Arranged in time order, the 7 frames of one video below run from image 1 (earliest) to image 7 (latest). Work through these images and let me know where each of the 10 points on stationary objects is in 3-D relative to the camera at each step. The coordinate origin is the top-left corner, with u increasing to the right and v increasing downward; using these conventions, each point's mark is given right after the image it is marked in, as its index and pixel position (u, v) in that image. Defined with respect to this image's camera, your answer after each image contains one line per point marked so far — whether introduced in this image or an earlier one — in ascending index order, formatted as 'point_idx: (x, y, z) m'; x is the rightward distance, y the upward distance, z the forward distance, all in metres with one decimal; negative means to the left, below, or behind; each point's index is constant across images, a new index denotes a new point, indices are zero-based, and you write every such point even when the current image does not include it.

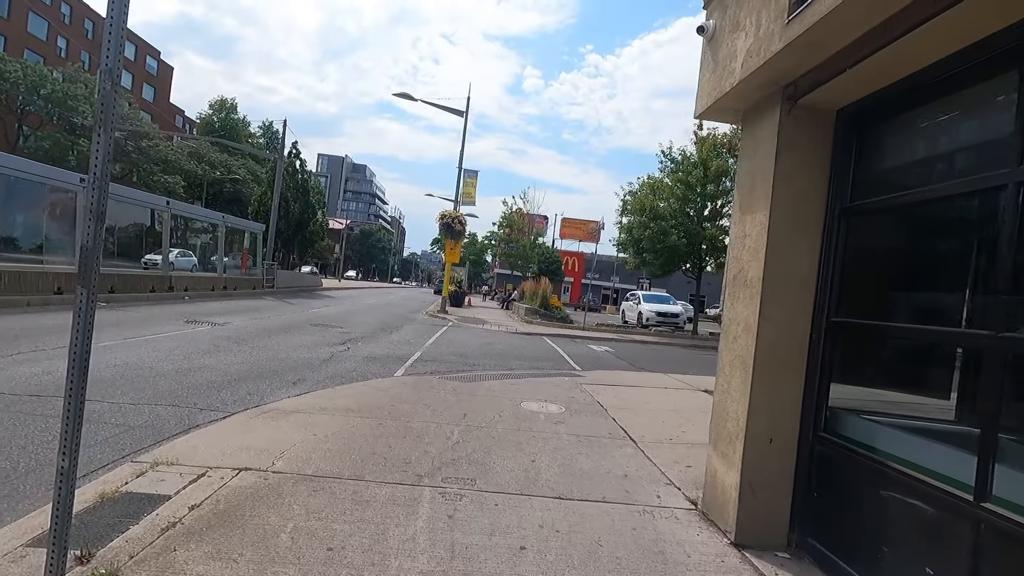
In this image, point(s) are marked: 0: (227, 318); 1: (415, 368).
0: (-8.6, -0.9, +16.1) m
1: (-2.1, -1.7, +11.4) m
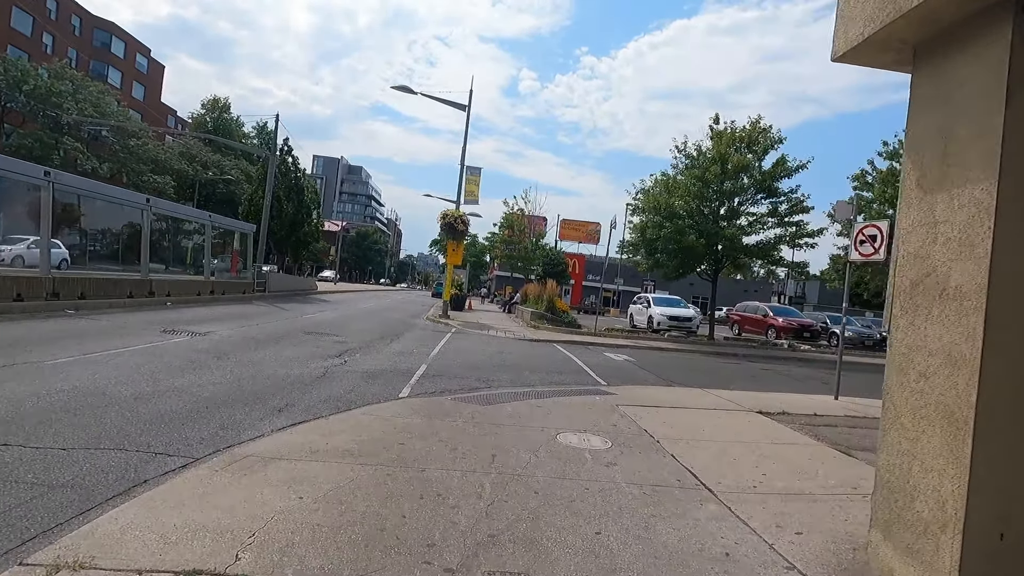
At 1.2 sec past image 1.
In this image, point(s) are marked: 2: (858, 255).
0: (-8.2, -1.0, +14.5) m
1: (-1.7, -1.8, +9.9) m
2: (+7.1, +0.7, +10.9) m
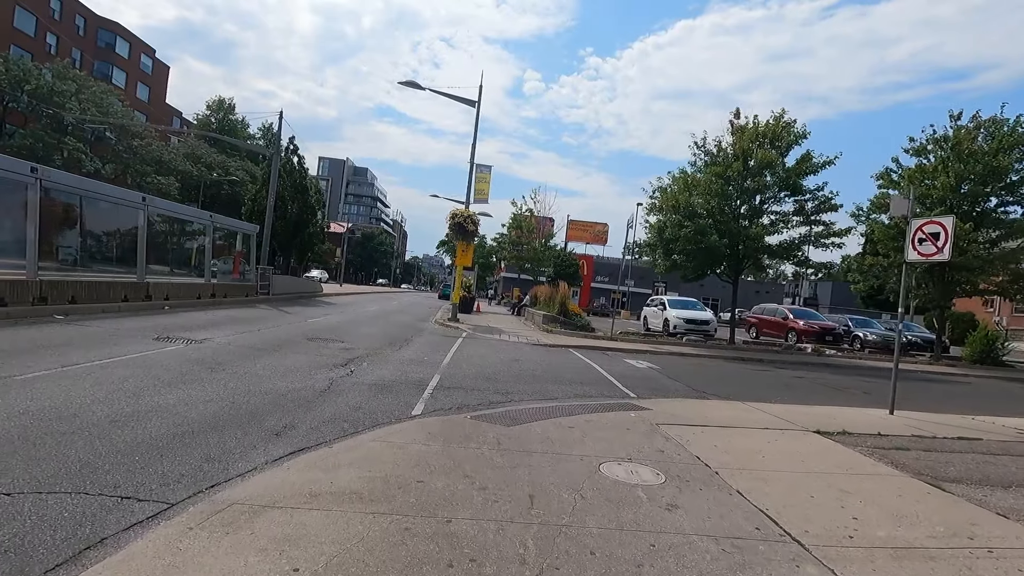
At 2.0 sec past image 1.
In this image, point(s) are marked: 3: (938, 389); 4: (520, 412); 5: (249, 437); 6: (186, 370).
0: (-7.7, -1.1, +13.6) m
1: (-1.3, -1.9, +8.9) m
2: (+7.5, +0.6, +9.9) m
3: (+12.4, -2.9, +15.7) m
4: (+0.1, -2.0, +8.4) m
5: (-3.0, -1.7, +6.1) m
6: (-5.6, -1.4, +9.1) m
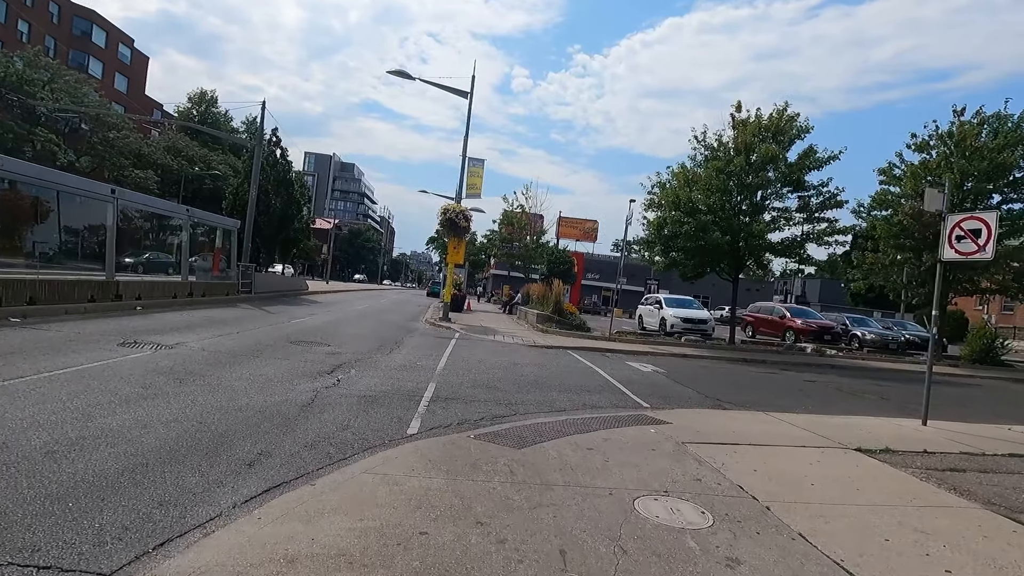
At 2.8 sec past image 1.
0: (-7.8, -1.1, +12.6) m
1: (-1.2, -1.9, +8.0) m
2: (+7.6, +0.6, +9.1) m
3: (+12.4, -2.9, +15.0) m
4: (+0.2, -2.0, +7.5) m
5: (-2.8, -1.7, +5.1) m
6: (-5.5, -1.4, +8.1) m
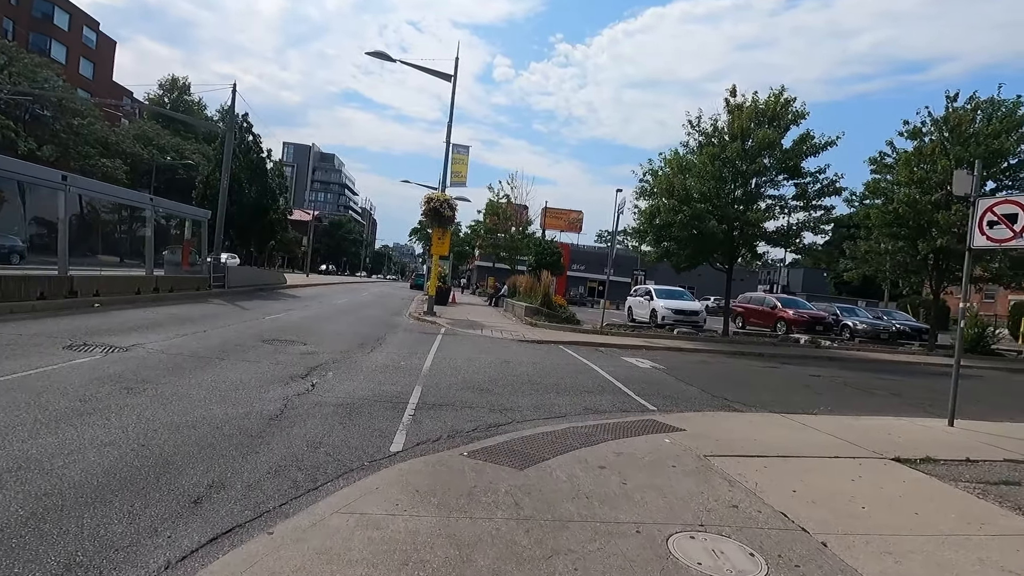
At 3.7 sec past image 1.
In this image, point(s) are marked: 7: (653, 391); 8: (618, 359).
0: (-7.9, -1.0, +11.4) m
1: (-1.2, -1.8, +7.1) m
2: (+7.5, +0.7, +8.4) m
3: (+12.1, -2.6, +14.5) m
4: (+0.2, -1.9, +6.6) m
5: (-2.8, -1.7, +4.1) m
6: (-5.5, -1.4, +7.0) m
7: (+2.8, -2.1, +10.8) m
8: (+3.0, -2.0, +15.2) m
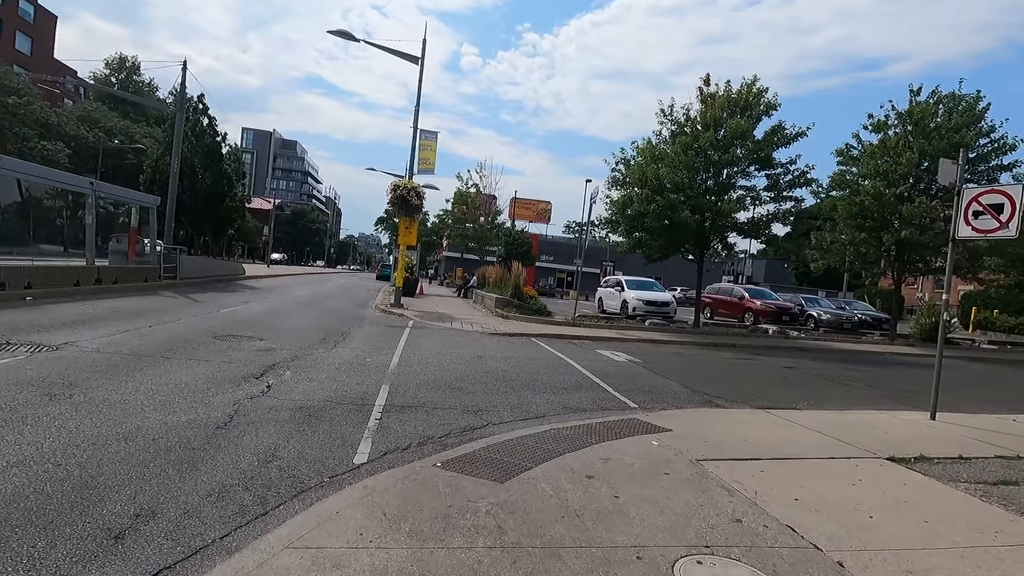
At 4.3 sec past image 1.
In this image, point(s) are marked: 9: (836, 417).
0: (-8.5, -0.9, +10.3) m
1: (-1.5, -1.7, +6.4) m
2: (+7.1, +0.9, +8.3) m
3: (+11.4, -2.4, +14.7) m
4: (0.0, -1.8, +6.1) m
5: (-2.9, -1.7, +3.4) m
6: (-5.8, -1.3, +6.1) m
7: (+2.3, -1.9, +10.4) m
8: (+2.2, -1.8, +14.8) m
9: (+5.2, -2.1, +8.5) m
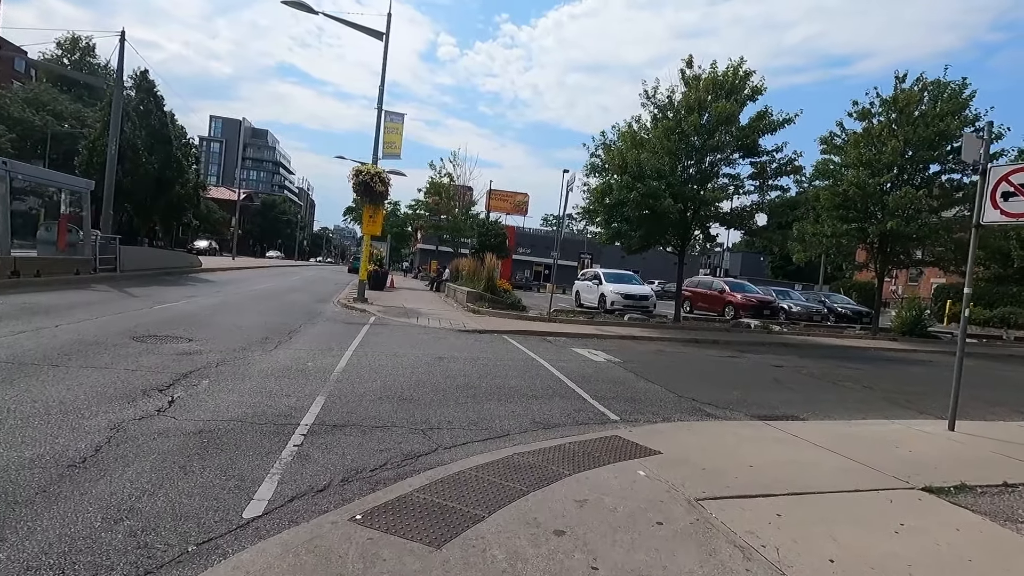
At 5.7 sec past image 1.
0: (-9.1, -0.8, +8.6) m
1: (-1.9, -1.7, +5.0) m
2: (+6.6, +1.0, +7.2) m
3: (+10.6, -2.2, +13.8) m
4: (-0.5, -1.8, +4.7) m
5: (-3.2, -1.7, +1.9) m
6: (-6.2, -1.2, +4.5) m
7: (+1.7, -1.8, +9.1) m
8: (+1.4, -1.6, +13.6) m
9: (+4.6, -2.0, +7.4) m
